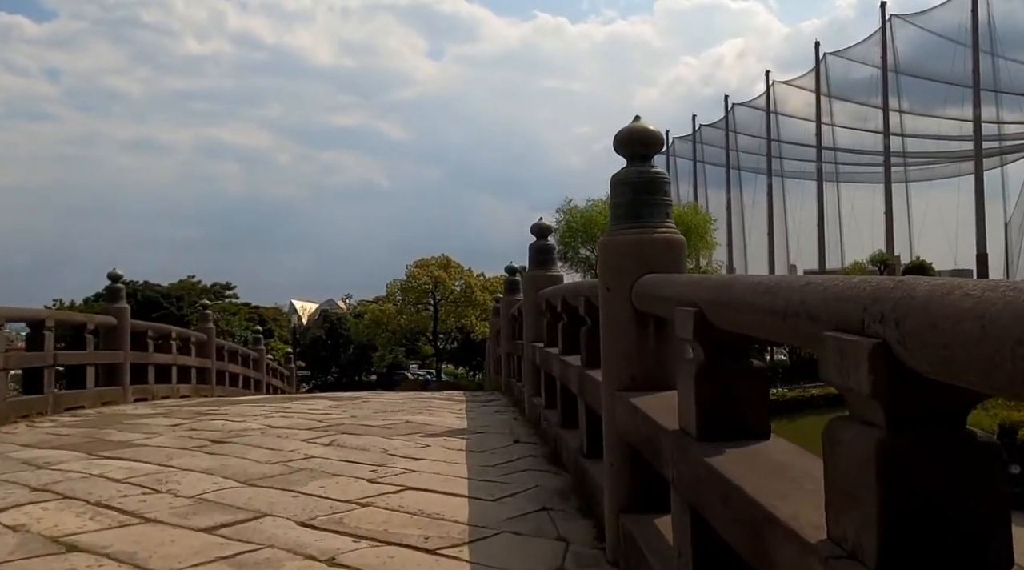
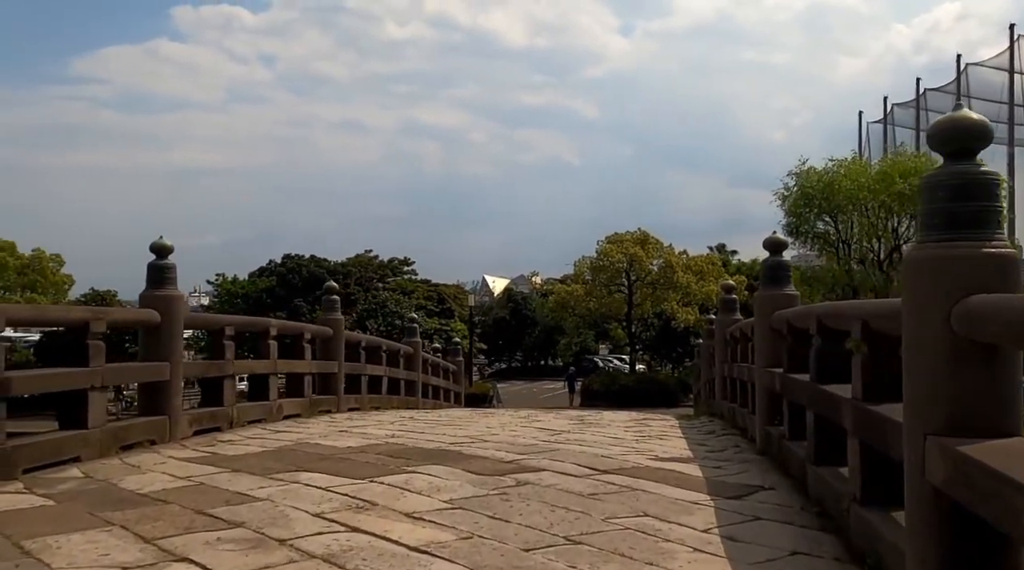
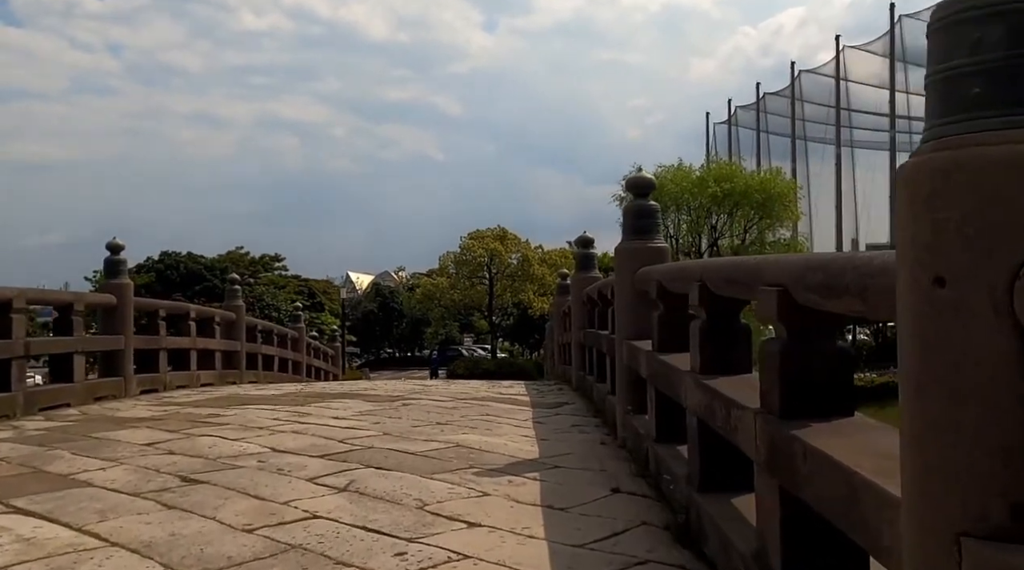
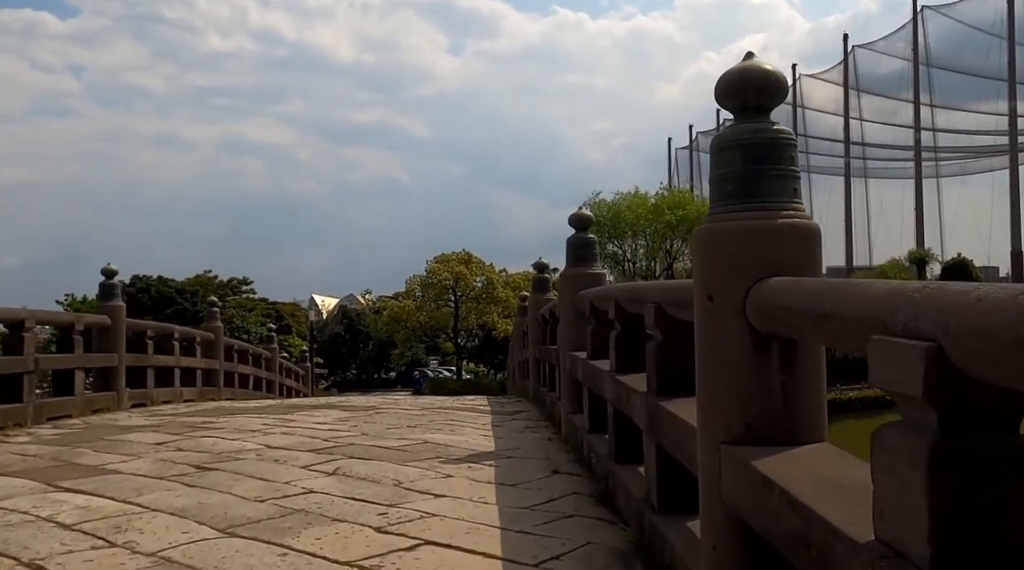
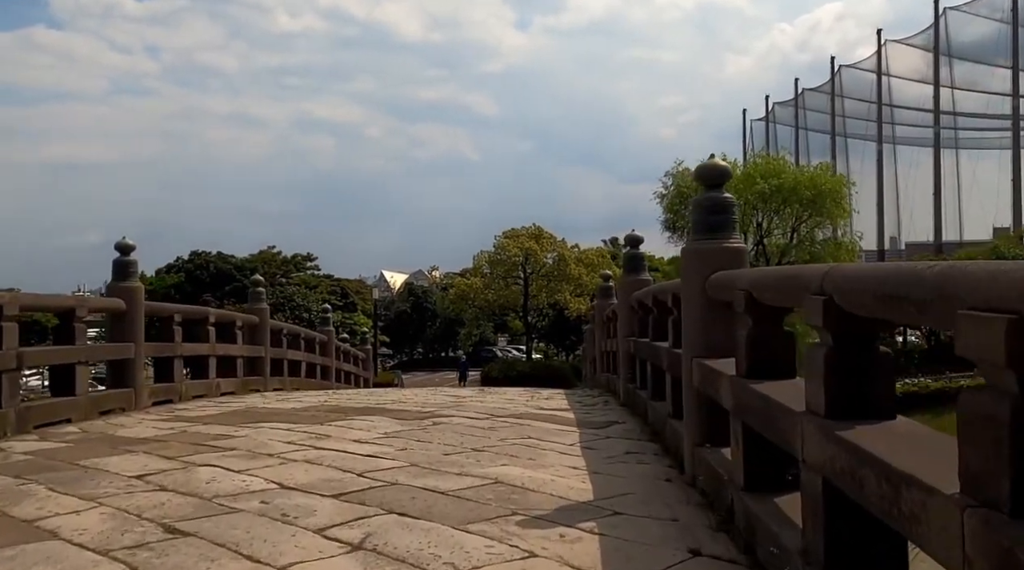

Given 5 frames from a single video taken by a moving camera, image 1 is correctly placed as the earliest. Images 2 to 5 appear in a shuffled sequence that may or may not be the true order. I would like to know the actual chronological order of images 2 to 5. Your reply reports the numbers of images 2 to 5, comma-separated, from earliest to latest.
4, 3, 5, 2
